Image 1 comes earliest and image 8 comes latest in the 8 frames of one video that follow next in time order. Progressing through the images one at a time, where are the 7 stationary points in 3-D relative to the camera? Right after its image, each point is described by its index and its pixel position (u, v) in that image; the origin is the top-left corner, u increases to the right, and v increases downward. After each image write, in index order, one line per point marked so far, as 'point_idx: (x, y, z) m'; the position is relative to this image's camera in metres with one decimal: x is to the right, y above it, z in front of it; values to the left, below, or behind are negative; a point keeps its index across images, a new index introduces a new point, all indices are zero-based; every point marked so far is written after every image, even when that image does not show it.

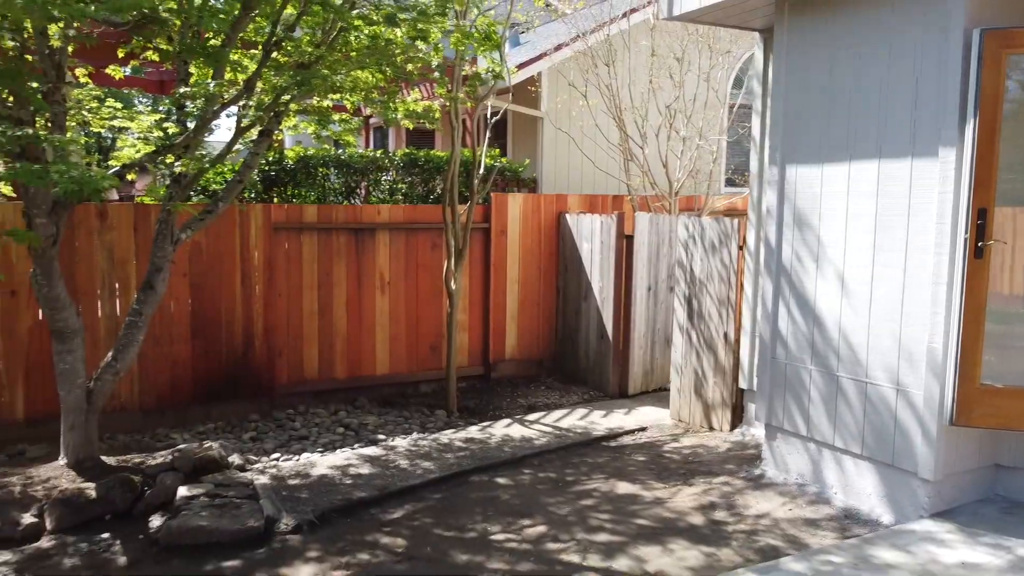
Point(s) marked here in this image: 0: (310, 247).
0: (-1.6, +0.3, +6.6) m
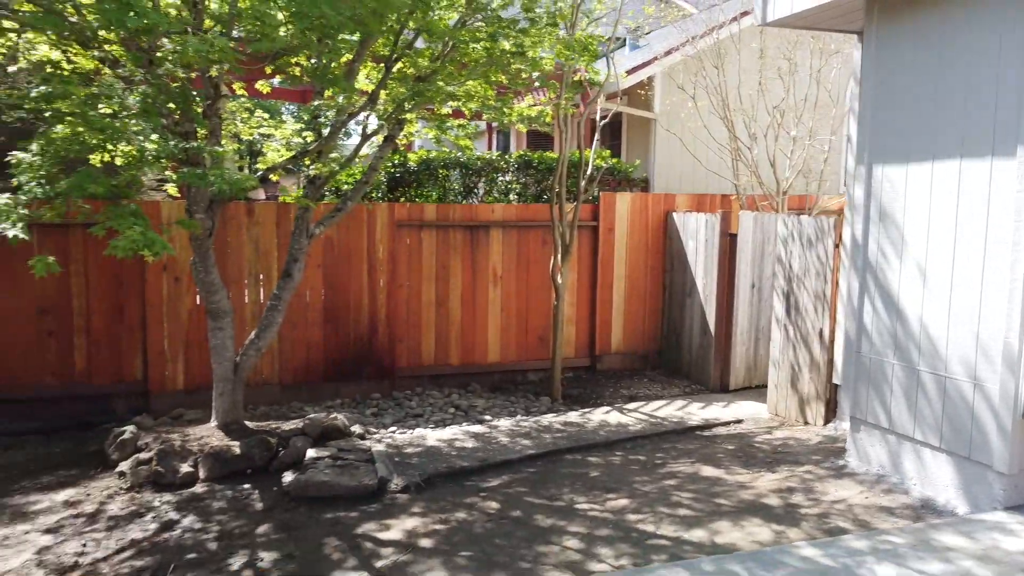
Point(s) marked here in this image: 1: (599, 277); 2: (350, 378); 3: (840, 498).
0: (-0.7, +0.4, +7.2) m
1: (+0.8, +0.1, +7.7) m
2: (-1.4, -0.8, +7.0) m
3: (+1.7, -1.1, +4.2) m
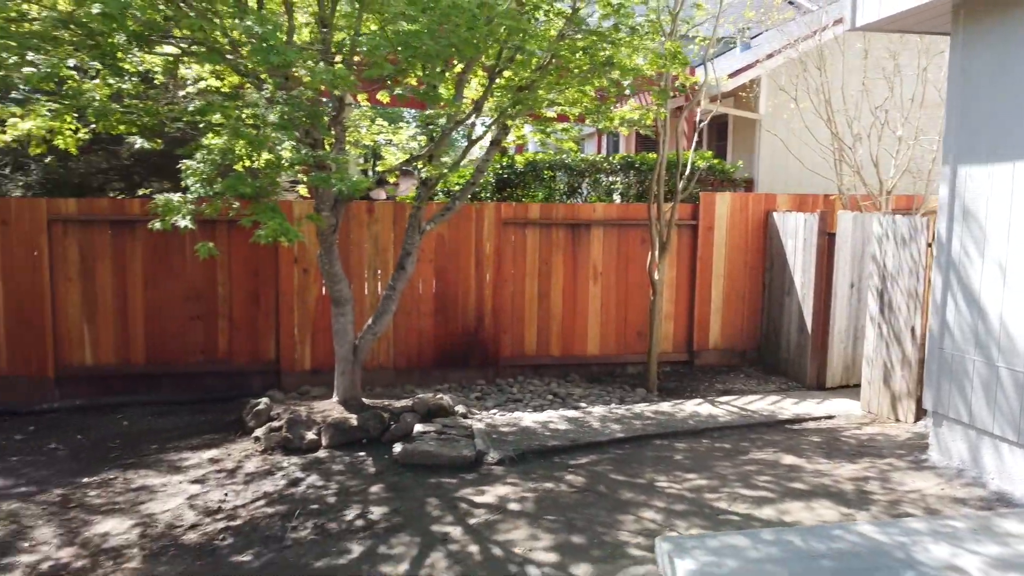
0: (+0.2, +0.5, +7.7) m
1: (+1.8, +0.1, +7.9) m
2: (-0.5, -0.7, +7.6) m
3: (+2.2, -1.1, +4.4) m
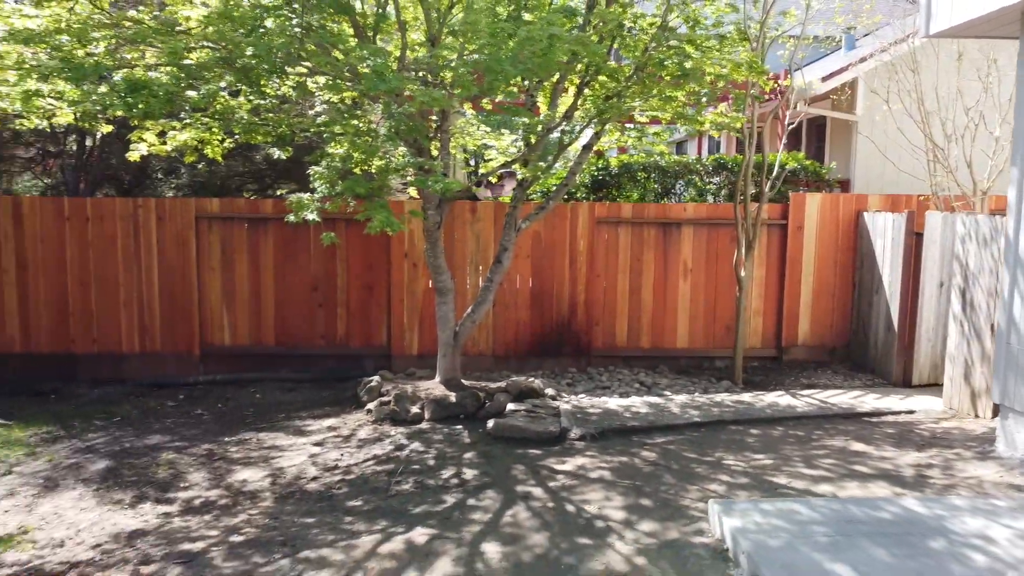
0: (+1.1, +0.5, +8.1) m
1: (+2.7, +0.2, +8.1) m
2: (+0.4, -0.7, +8.1) m
3: (+2.6, -1.0, +4.6) m
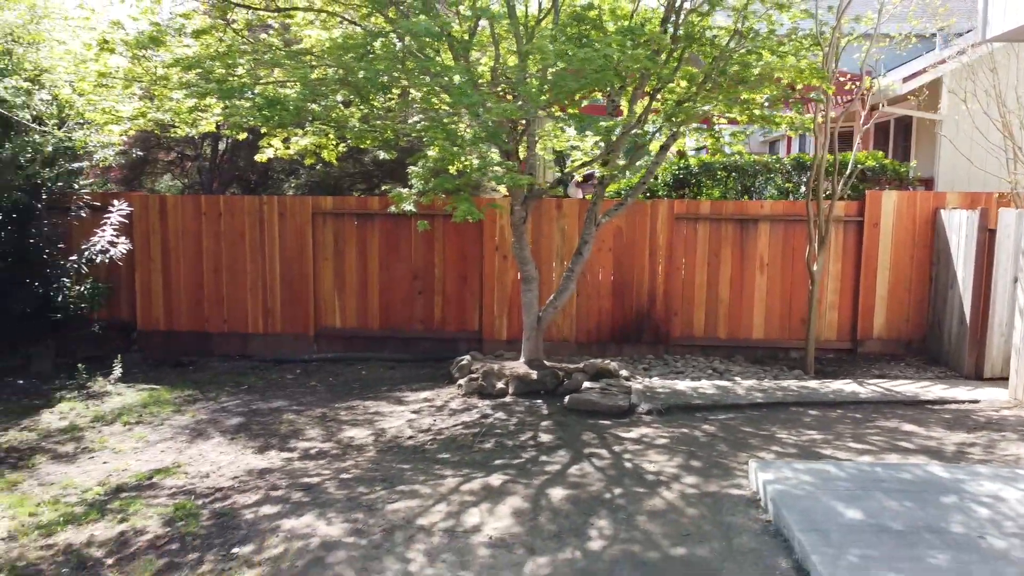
0: (+2.0, +0.6, +8.6) m
1: (+3.6, +0.2, +8.4) m
2: (+1.3, -0.6, +8.7) m
3: (+3.0, -1.0, +4.9) m
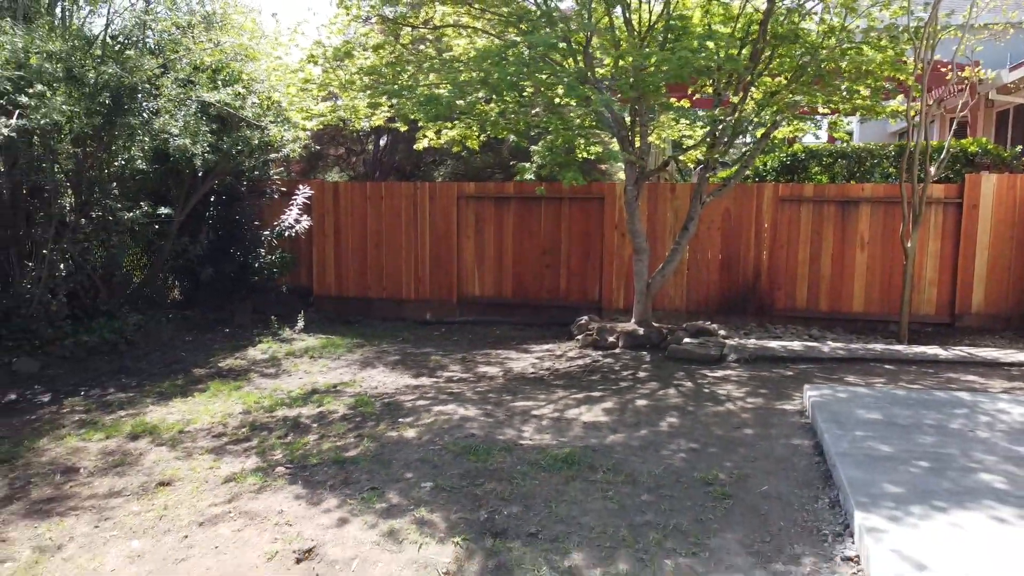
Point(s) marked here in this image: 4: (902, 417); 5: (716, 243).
0: (+3.4, +0.9, +9.4) m
1: (+4.9, +0.4, +8.9) m
2: (+2.6, -0.3, +9.6) m
3: (+3.7, -0.7, +5.6) m
4: (+2.1, -0.7, +4.5) m
5: (+2.4, +0.5, +9.5) m
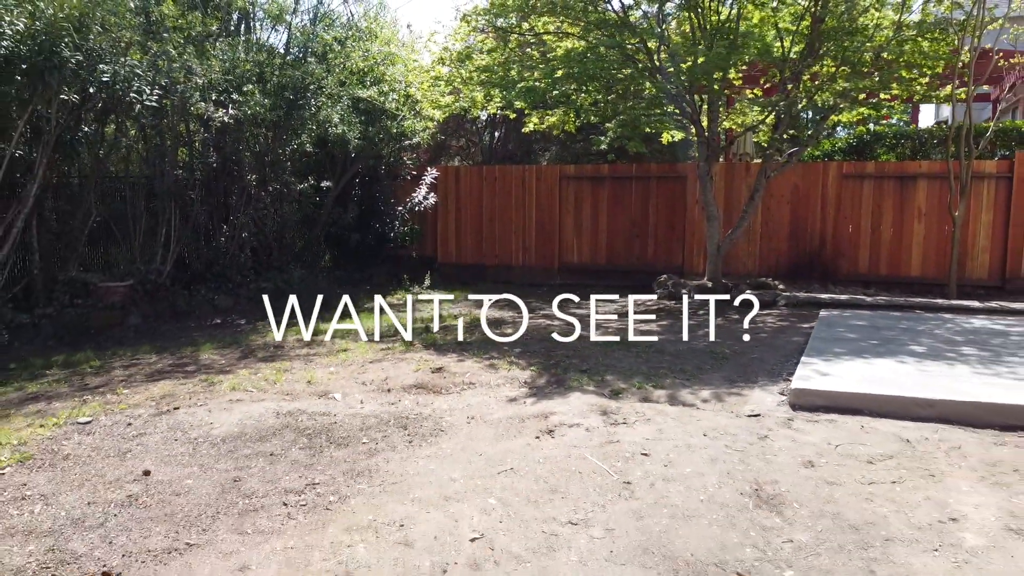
0: (+4.6, +1.3, +10.5) m
1: (+6.0, +0.9, +9.8) m
2: (+3.9, +0.2, +10.8) m
3: (+4.4, -0.3, +6.7) m
4: (+2.6, -0.3, +5.8) m
5: (+3.6, +1.0, +10.8) m
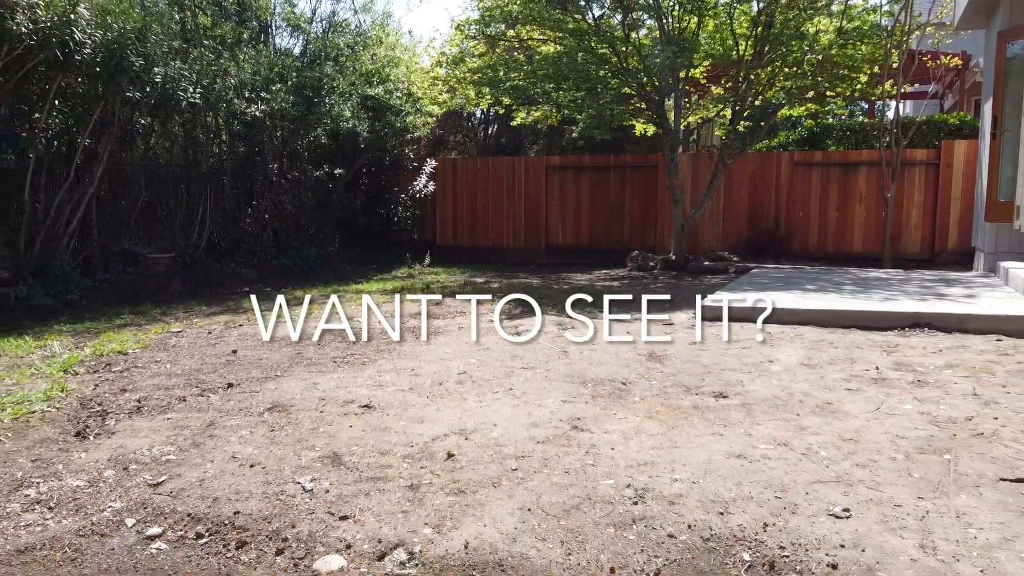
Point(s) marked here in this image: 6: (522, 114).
0: (+4.4, +1.6, +11.9) m
1: (+5.9, +1.2, +11.2) m
2: (+3.7, +0.5, +12.2) m
3: (+4.2, +0.1, +8.1) m
4: (+2.5, +0.1, +7.2) m
5: (+3.5, +1.3, +12.2) m
6: (+0.1, +2.4, +11.5) m
